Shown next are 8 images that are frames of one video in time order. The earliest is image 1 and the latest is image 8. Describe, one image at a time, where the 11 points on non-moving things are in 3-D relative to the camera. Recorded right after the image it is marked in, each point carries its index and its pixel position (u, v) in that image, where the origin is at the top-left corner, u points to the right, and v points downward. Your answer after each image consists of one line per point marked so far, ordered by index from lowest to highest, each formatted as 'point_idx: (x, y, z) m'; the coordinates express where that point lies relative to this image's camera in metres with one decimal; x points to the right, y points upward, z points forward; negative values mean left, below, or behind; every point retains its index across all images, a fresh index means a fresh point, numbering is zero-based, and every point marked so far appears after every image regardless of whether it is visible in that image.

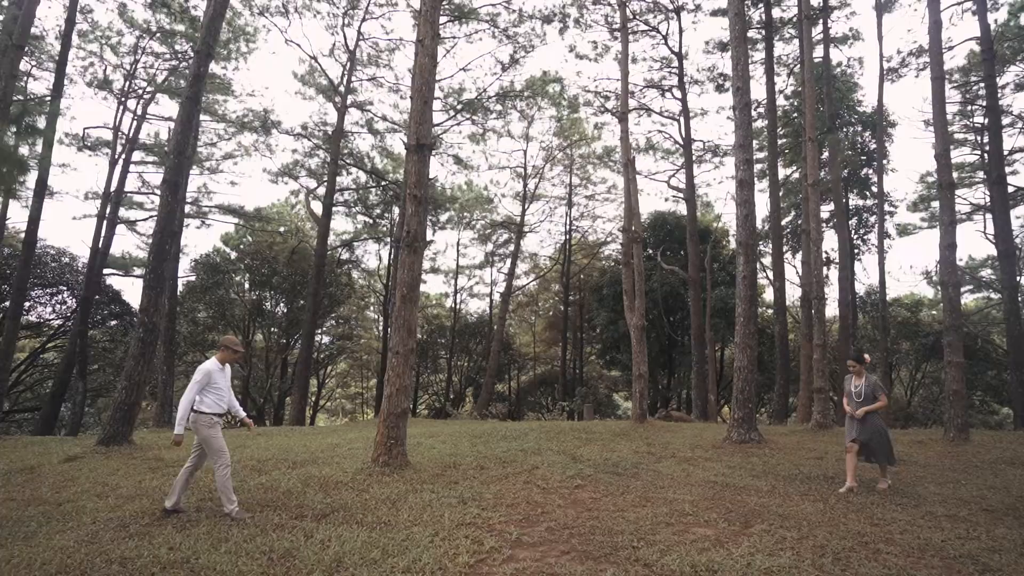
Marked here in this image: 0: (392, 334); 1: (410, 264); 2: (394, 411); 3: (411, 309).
0: (-1.7, -0.6, +8.8) m
1: (-1.5, +0.3, +8.9) m
2: (-1.6, -1.7, +8.5) m
3: (-1.4, -0.3, +8.8) m
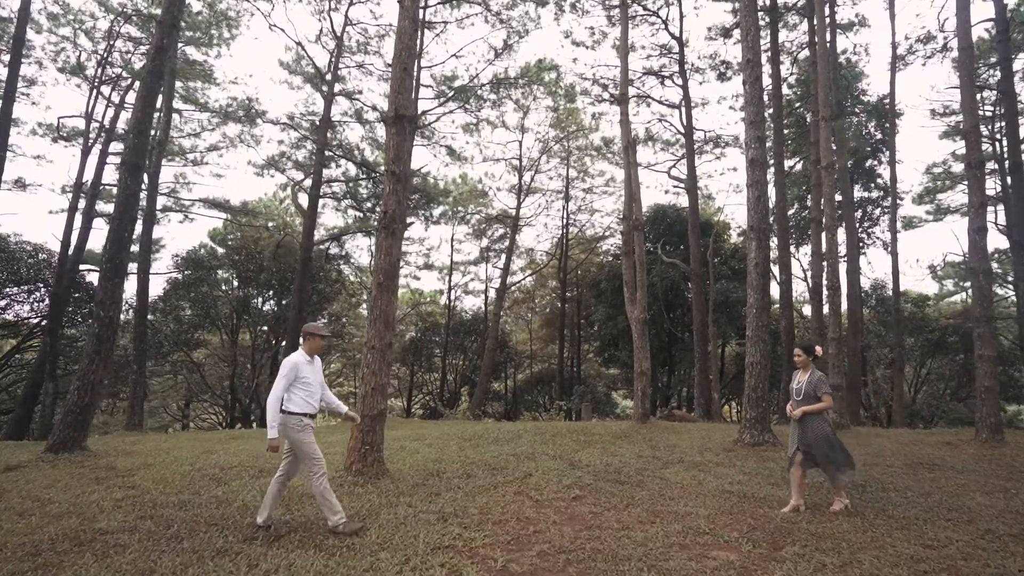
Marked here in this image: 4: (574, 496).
0: (-1.8, -0.5, +7.8) m
1: (-1.6, +0.5, +8.0) m
2: (-1.8, -1.5, +7.6) m
3: (-1.6, -0.1, +7.9) m
4: (+0.6, -2.2, +6.7) m
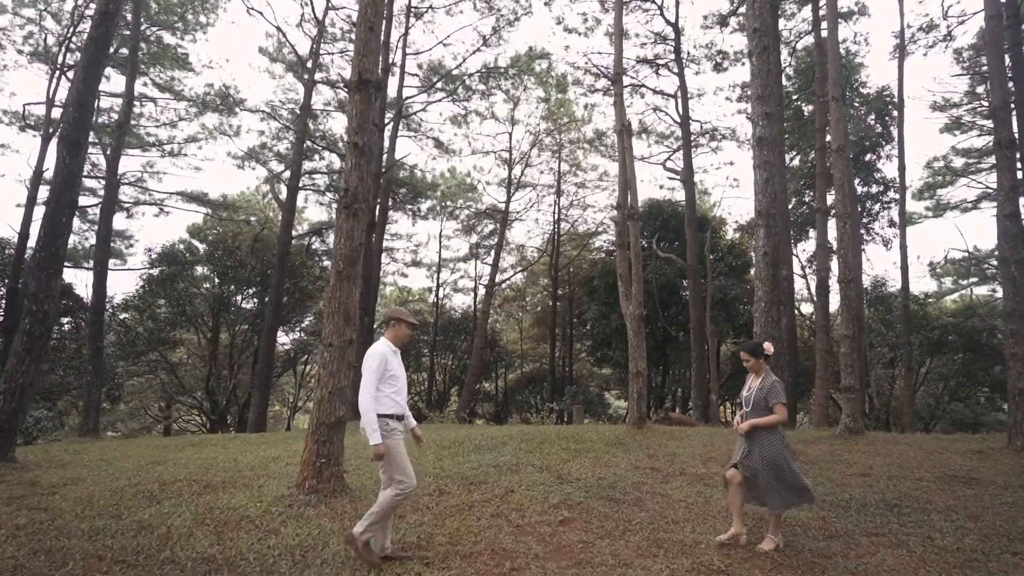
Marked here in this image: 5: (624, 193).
0: (-2.1, -0.4, +6.8) m
1: (-1.8, +0.6, +7.0) m
2: (-2.0, -1.4, +6.6) m
3: (-1.8, 0.0, +6.9) m
4: (+0.4, -2.1, +5.7) m
5: (+2.3, +2.0, +13.1) m
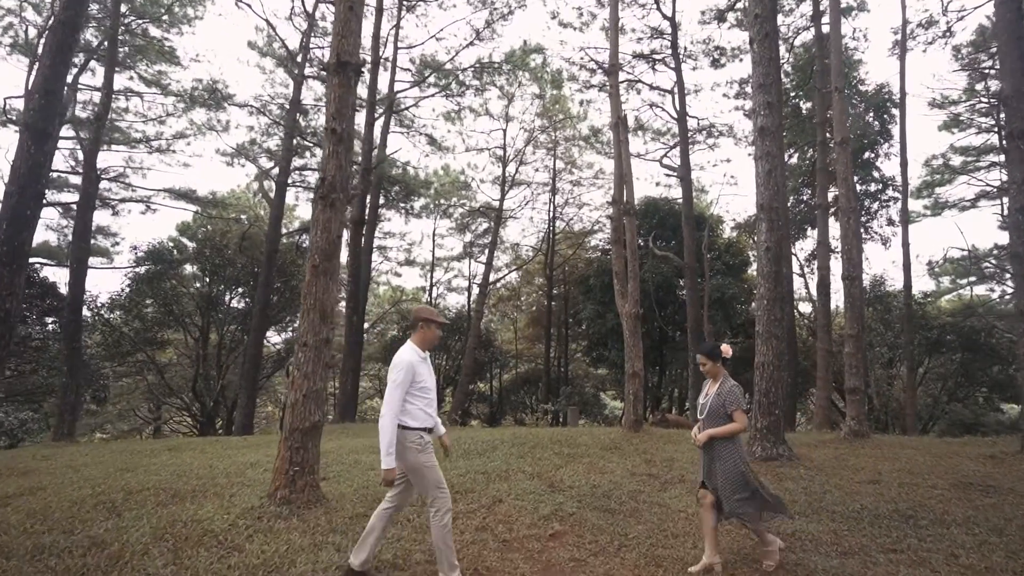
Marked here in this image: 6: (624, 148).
0: (-2.2, -0.3, +6.4) m
1: (-2.0, +0.7, +6.5) m
2: (-2.1, -1.4, +6.1) m
3: (-1.9, 0.0, +6.5) m
4: (+0.3, -2.1, +5.3) m
5: (+2.2, +2.0, +12.6) m
6: (+2.3, +2.9, +13.0) m
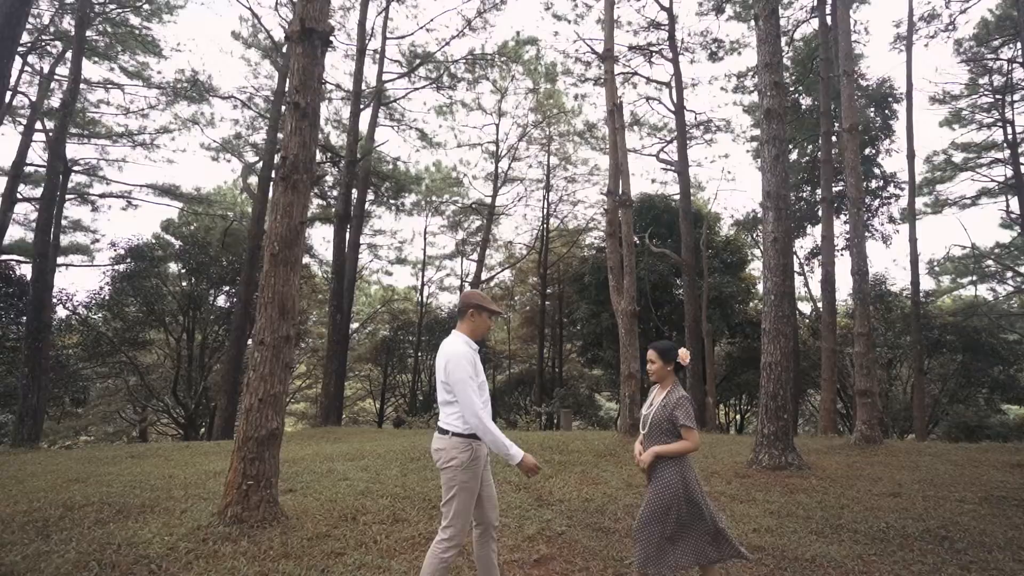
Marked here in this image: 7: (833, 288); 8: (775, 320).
0: (-2.3, -0.2, +5.7) m
1: (-2.1, +0.7, +5.8) m
2: (-2.3, -1.3, +5.4) m
3: (-2.1, +0.1, +5.8) m
4: (+0.2, -2.0, +4.6) m
5: (+2.0, +2.1, +12.0) m
6: (+2.1, +3.0, +12.3) m
7: (+7.0, 0.0, +13.5) m
8: (+3.2, -0.4, +7.6) m
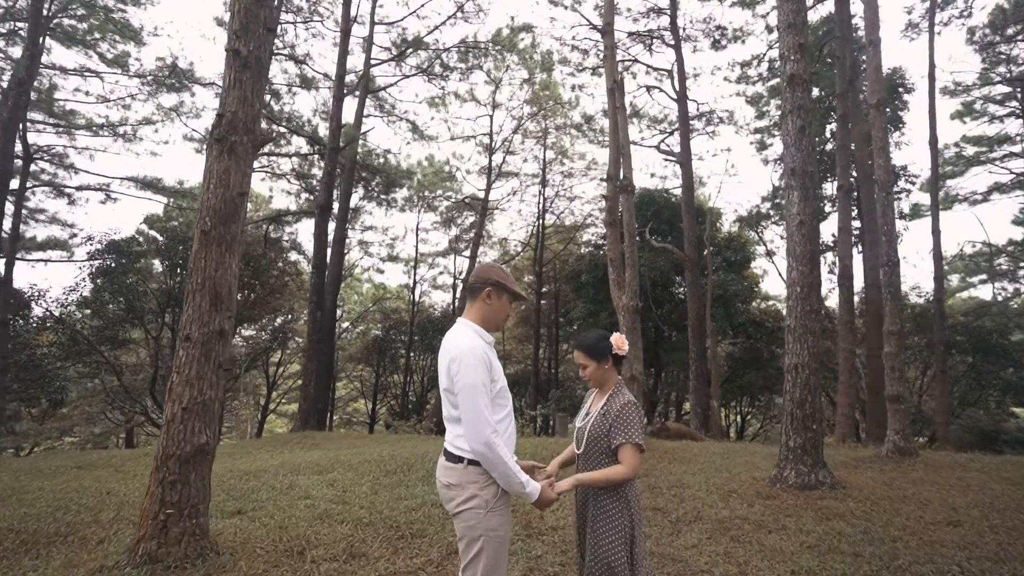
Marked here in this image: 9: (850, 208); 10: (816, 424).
0: (-2.5, -0.1, +4.7) m
1: (-2.2, +0.9, +4.8) m
2: (-2.4, -1.2, +4.4) m
3: (-2.2, +0.2, +4.8) m
4: (0.0, -1.9, +3.6) m
5: (+1.8, +2.2, +11.0) m
6: (+2.0, +3.1, +11.3) m
7: (+6.8, +0.1, +12.5) m
8: (+3.1, -0.3, +6.6) m
9: (+7.5, +1.8, +13.7) m
10: (+3.1, -1.4, +6.4) m
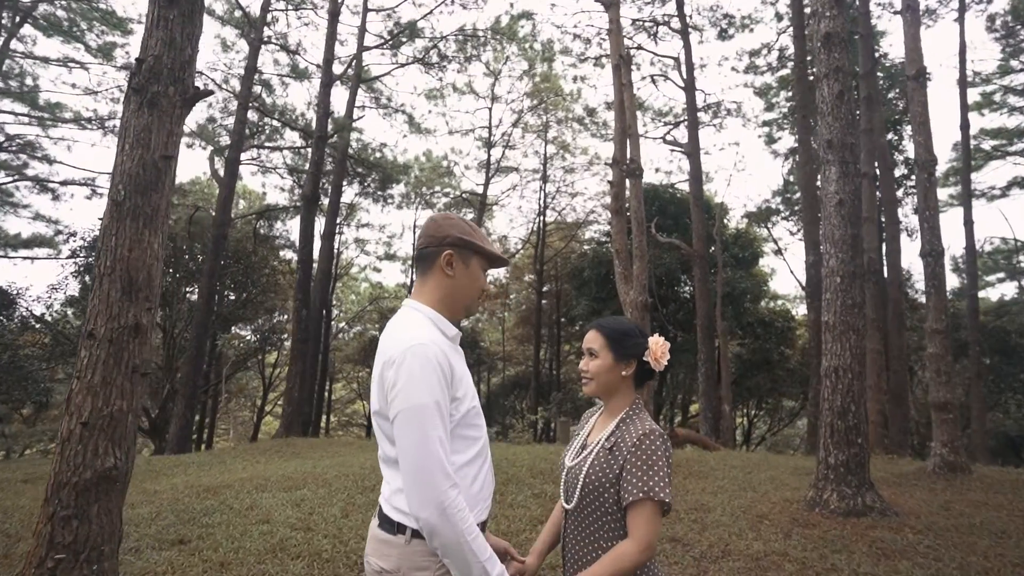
0: (-2.6, 0.0, +3.8) m
1: (-2.3, +1.0, +3.9) m
2: (-2.5, -1.1, +3.5) m
3: (-2.3, +0.3, +3.8) m
4: (0.0, -1.8, +2.7) m
5: (+1.8, +2.3, +10.1) m
6: (+1.9, +3.2, +10.4) m
7: (+6.8, +0.2, +11.6) m
8: (+3.0, -0.2, +5.6) m
9: (+7.4, +1.8, +12.8) m
10: (+3.0, -1.3, +5.4) m
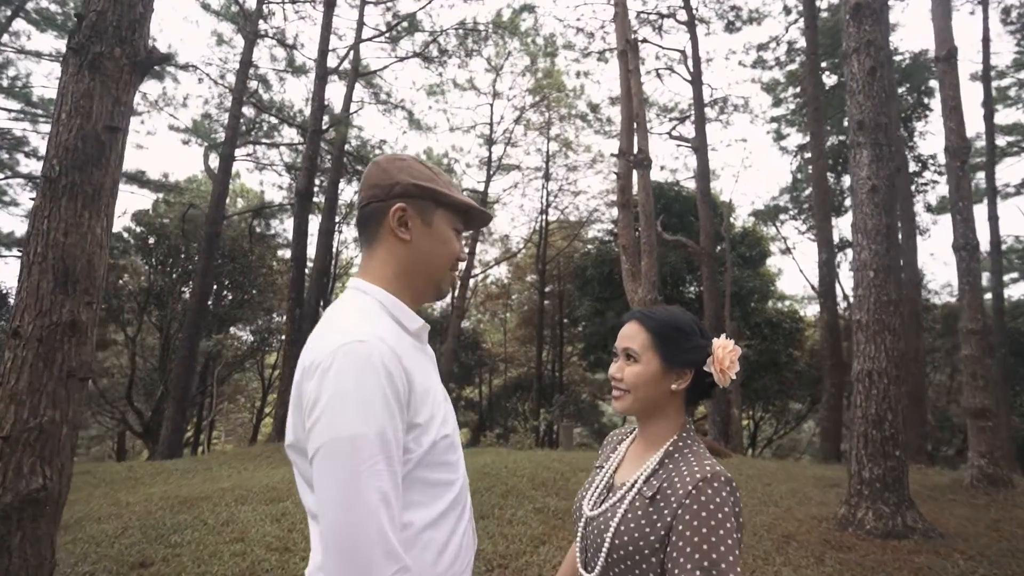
0: (-2.6, 0.0, +3.2) m
1: (-2.3, +1.0, +3.4) m
2: (-2.5, -1.0, +3.0) m
3: (-2.3, +0.4, +3.3) m
4: (-0.1, -1.7, +2.1) m
5: (+1.8, +2.3, +9.5) m
6: (+1.9, +3.2, +9.9) m
7: (+6.8, +0.2, +11.0) m
8: (+3.0, -0.2, +5.1) m
9: (+7.4, +1.9, +12.2) m
10: (+3.0, -1.3, +4.9) m
